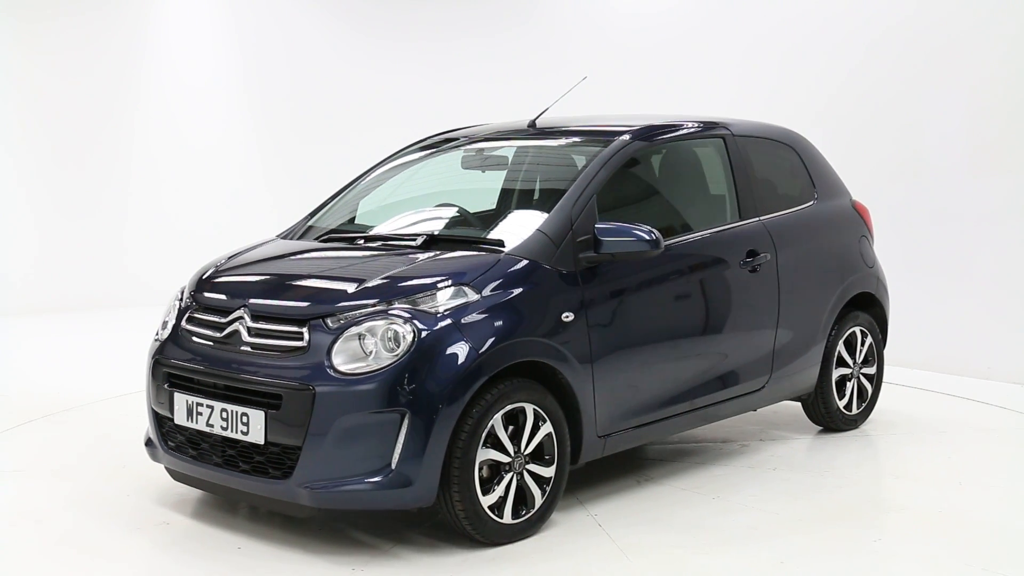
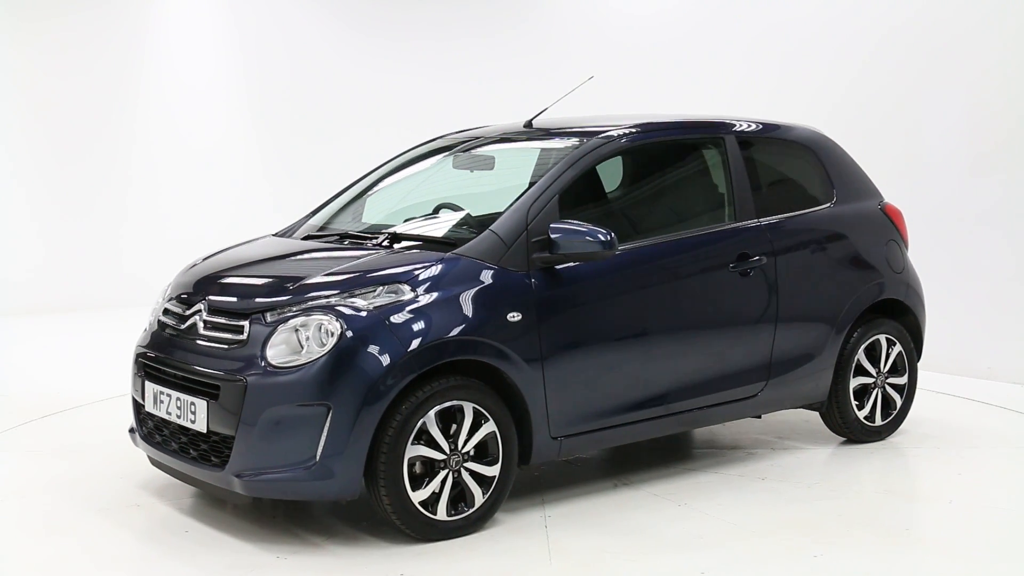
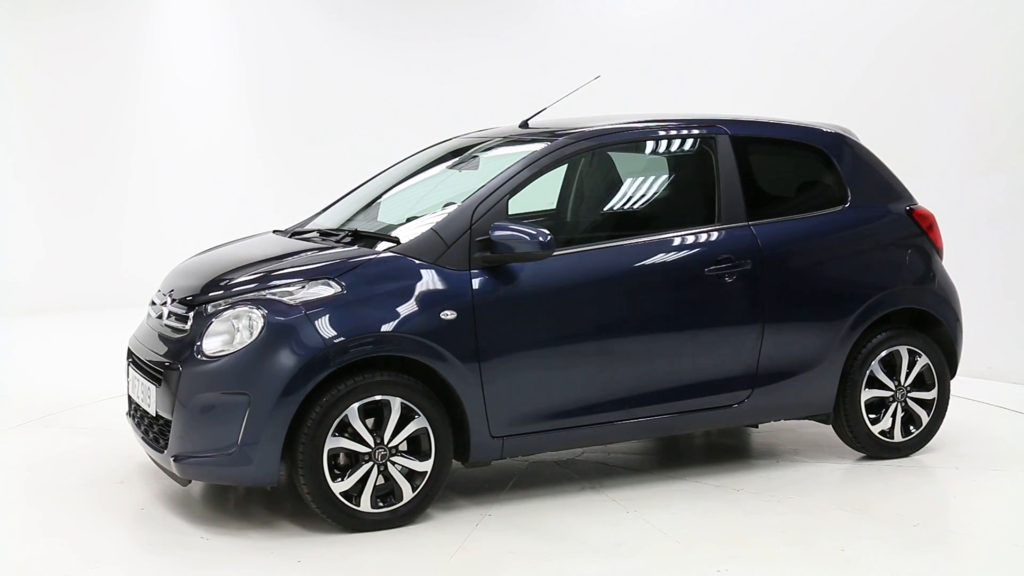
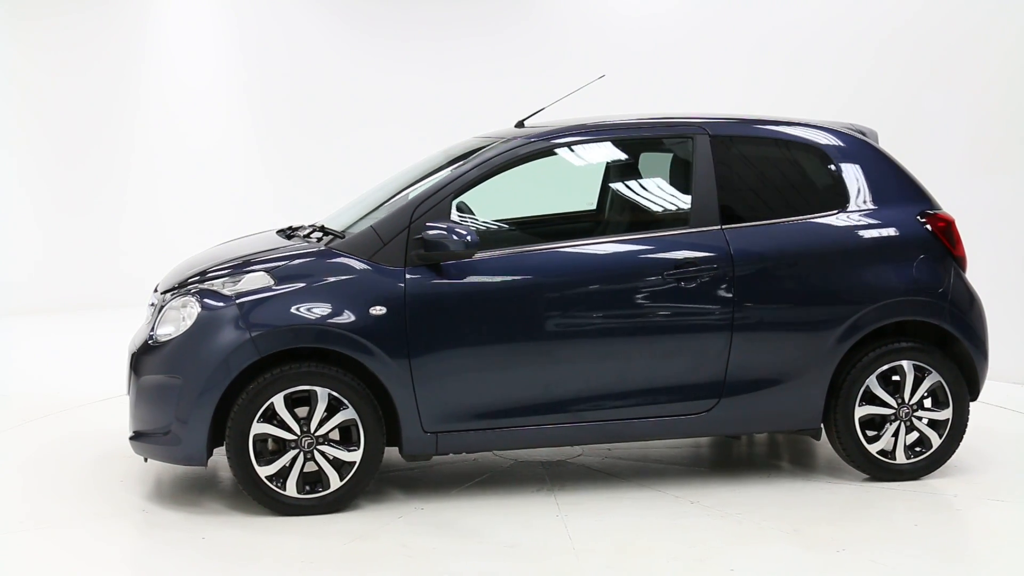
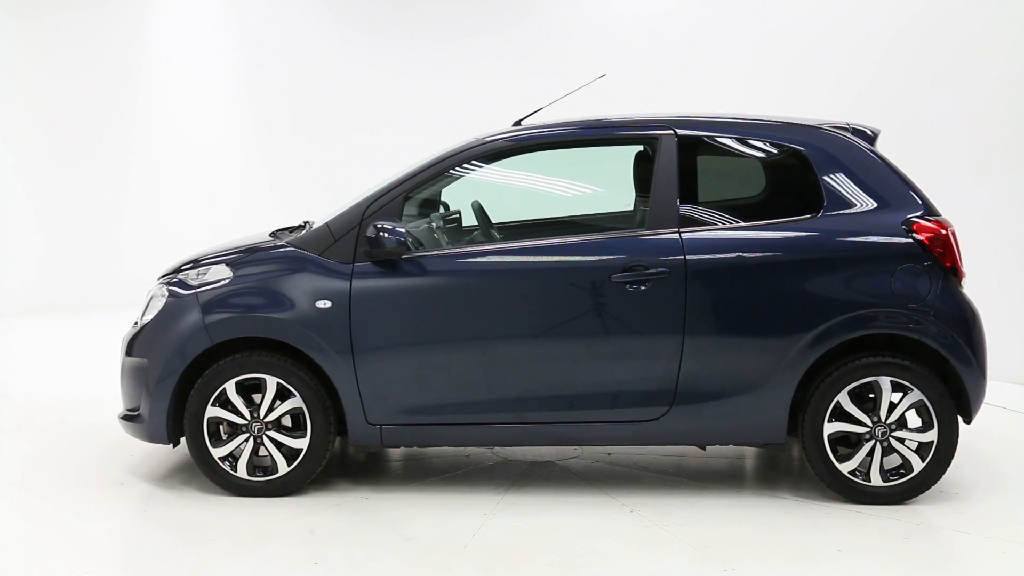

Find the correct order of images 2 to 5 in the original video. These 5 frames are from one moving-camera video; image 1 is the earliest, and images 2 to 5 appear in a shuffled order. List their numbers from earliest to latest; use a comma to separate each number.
2, 3, 4, 5
